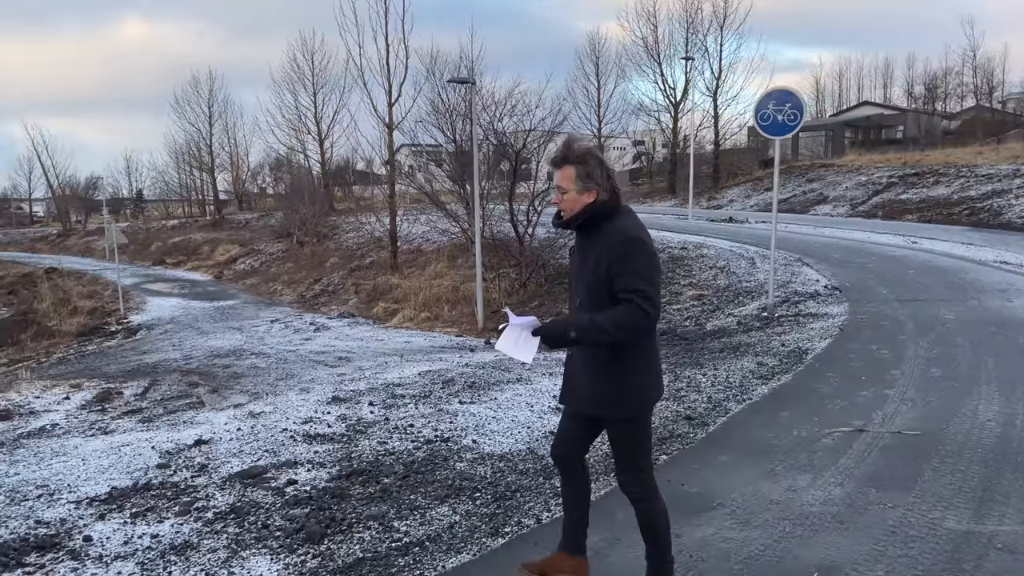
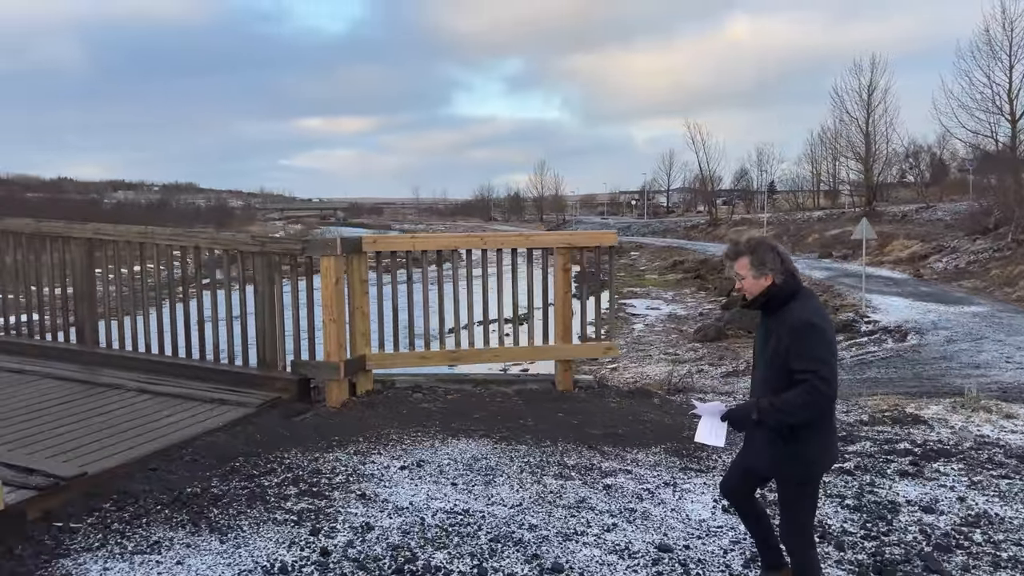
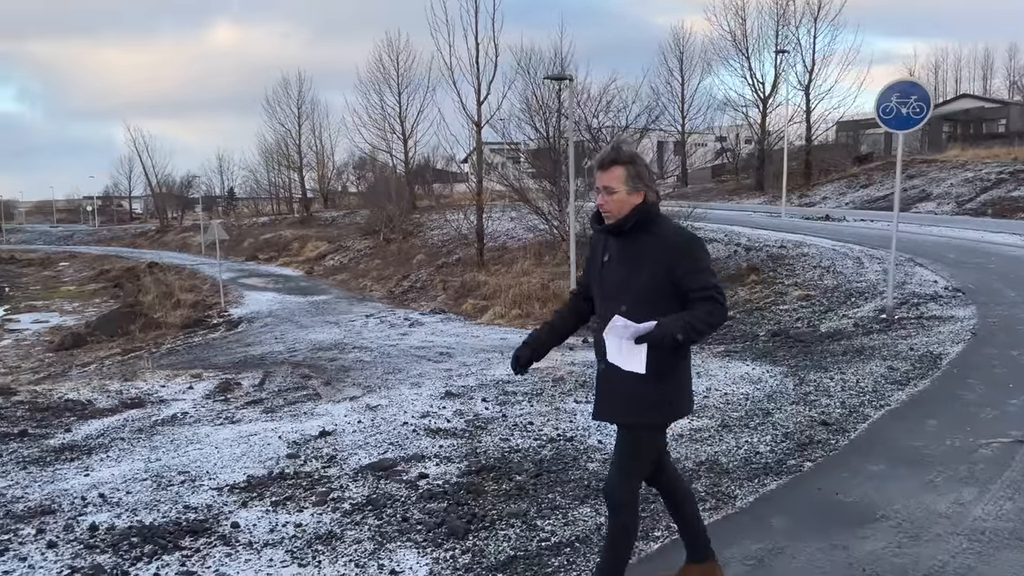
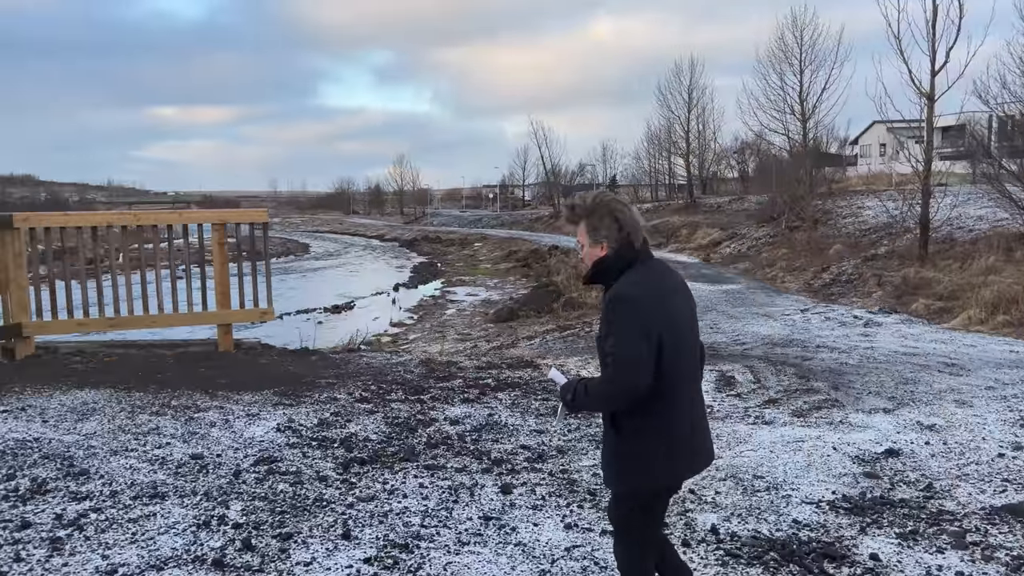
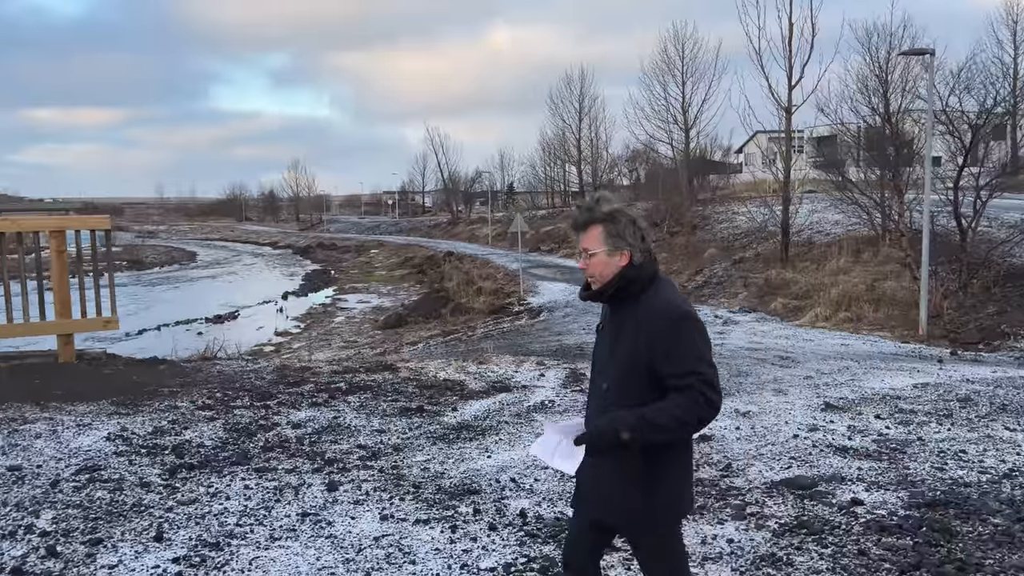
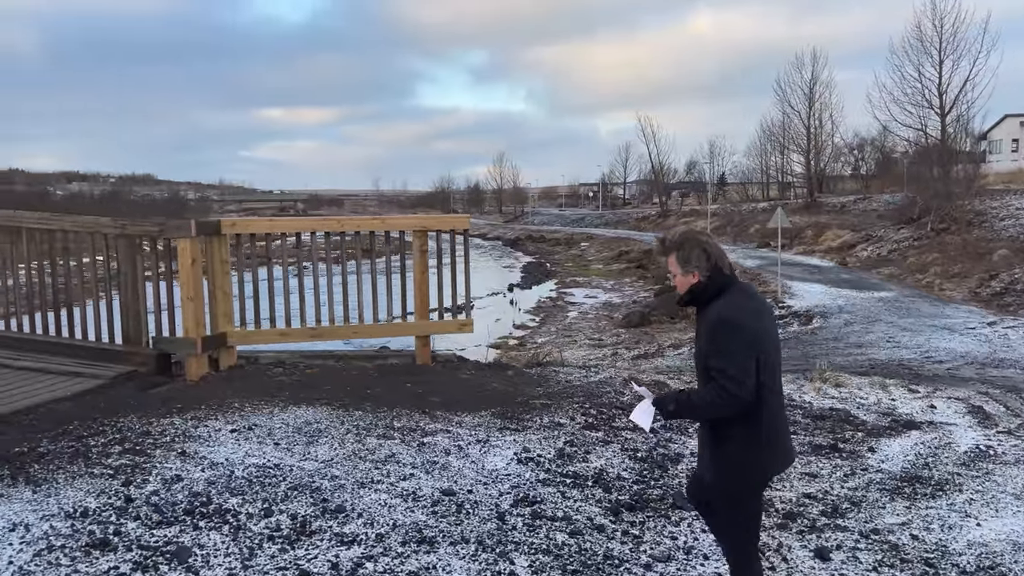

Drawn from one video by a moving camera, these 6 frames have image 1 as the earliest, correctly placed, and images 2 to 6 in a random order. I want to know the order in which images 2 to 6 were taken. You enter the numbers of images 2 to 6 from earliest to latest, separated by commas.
3, 5, 4, 6, 2
